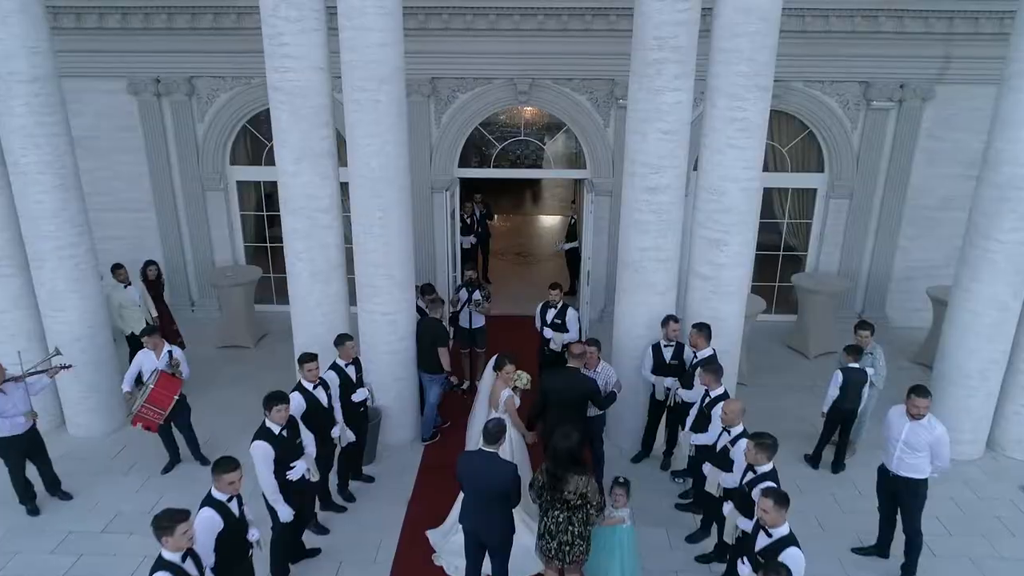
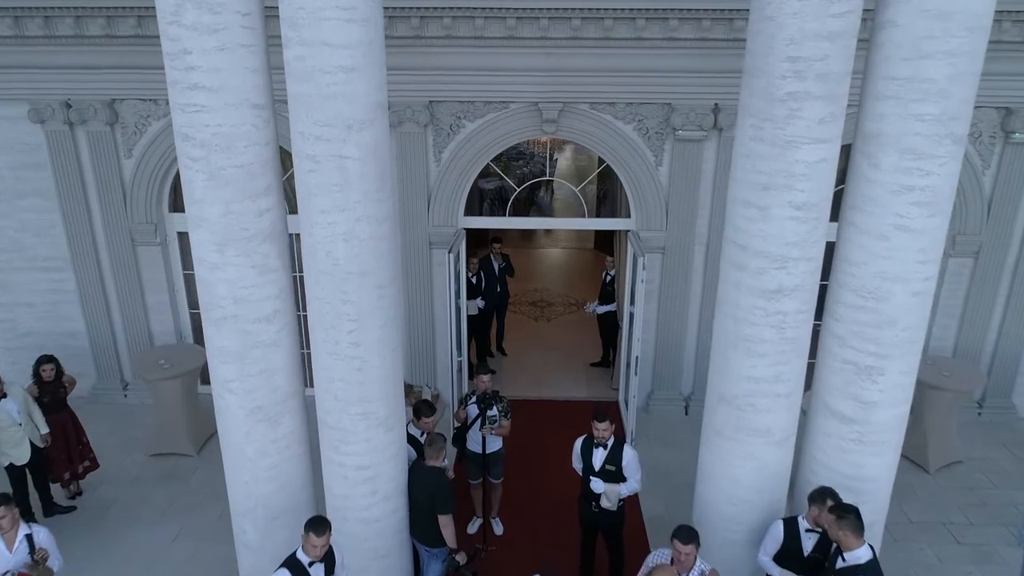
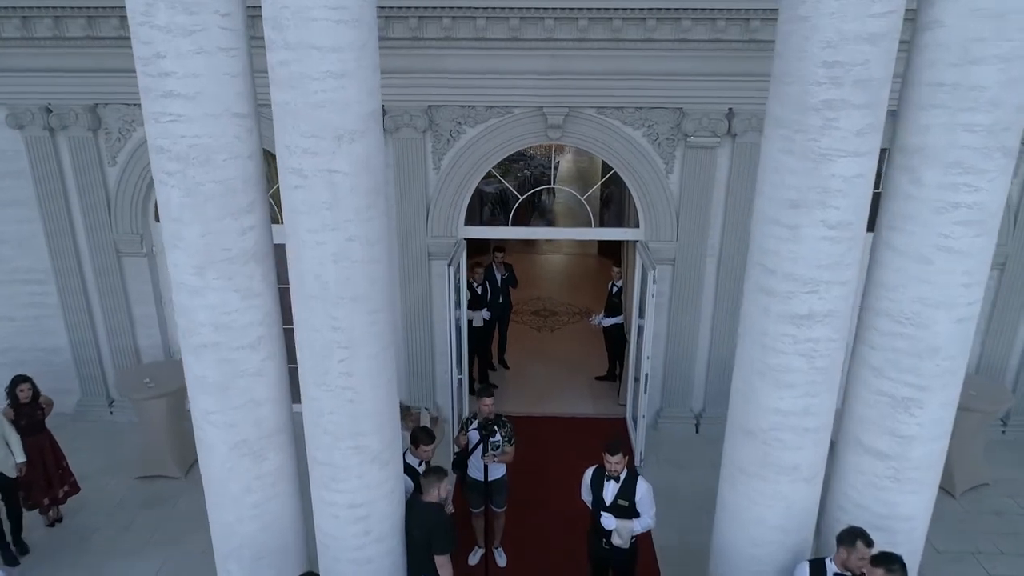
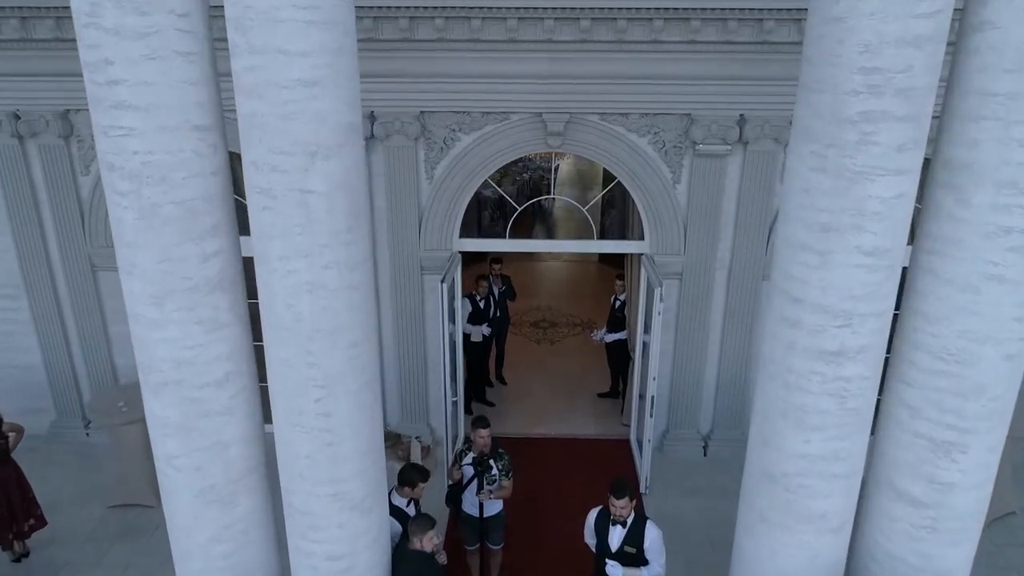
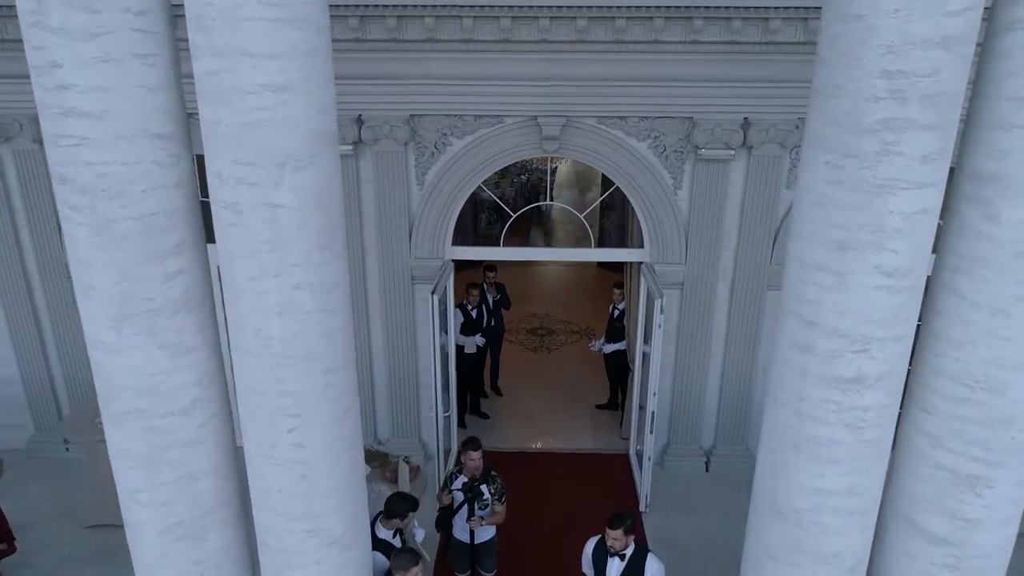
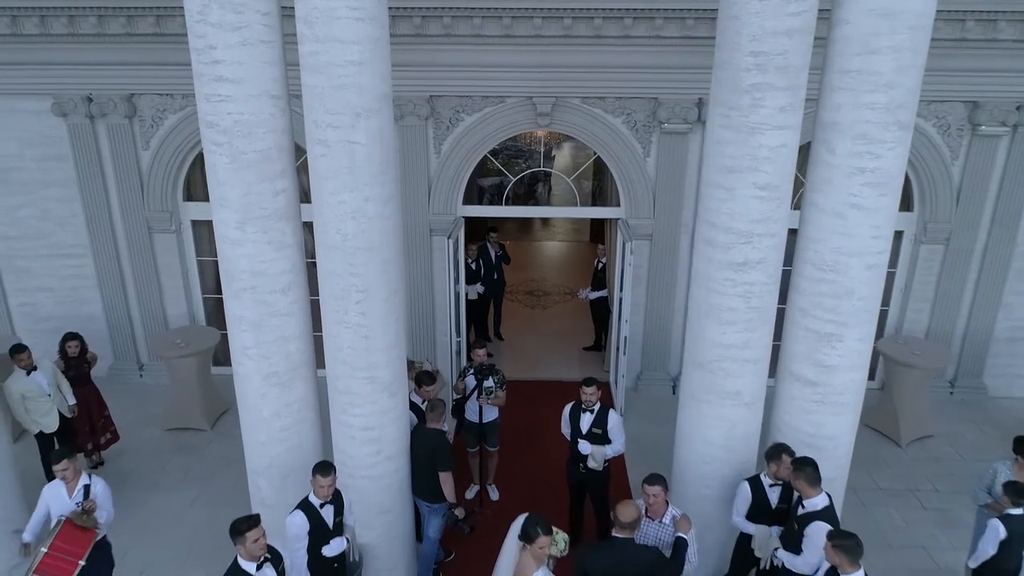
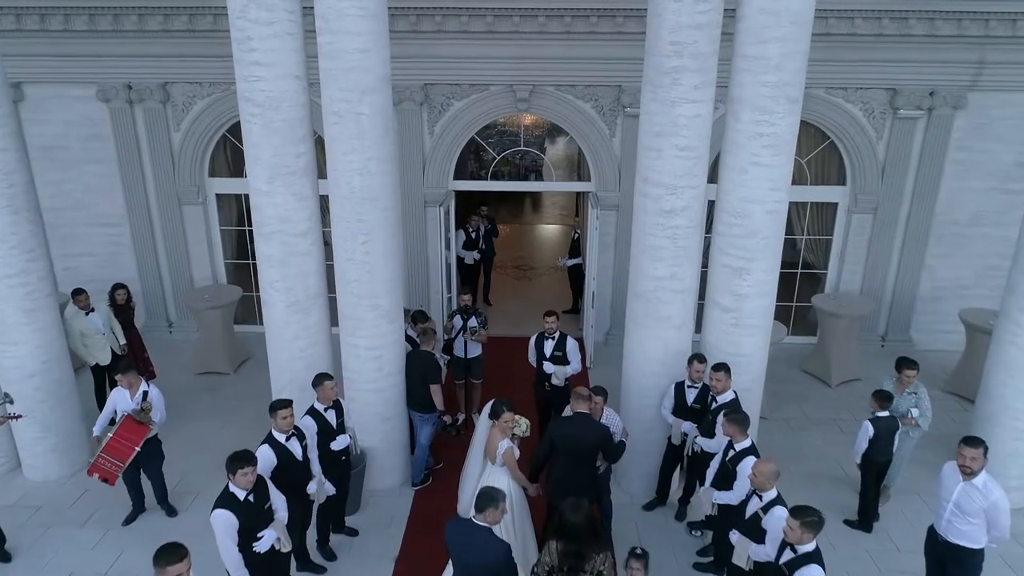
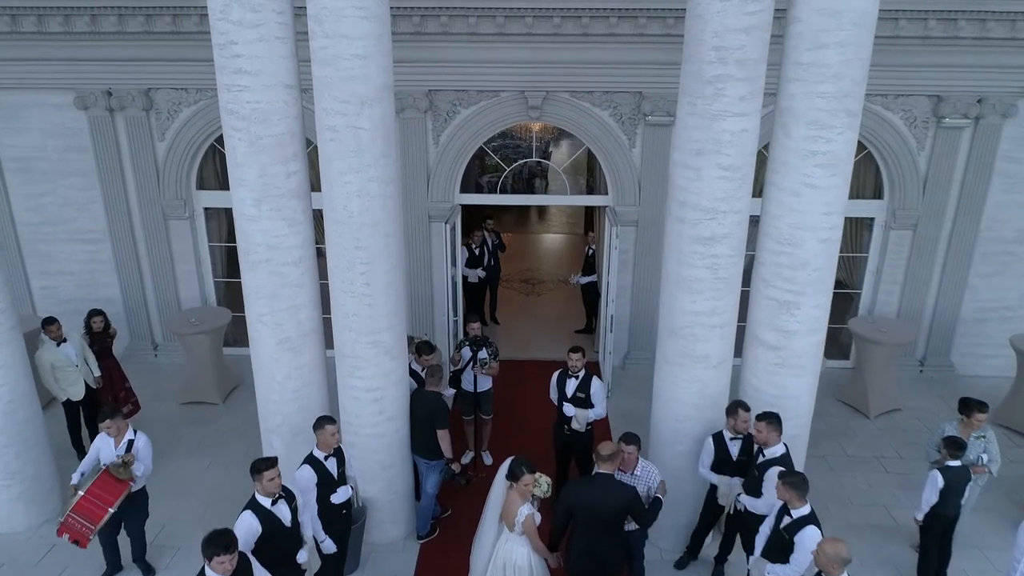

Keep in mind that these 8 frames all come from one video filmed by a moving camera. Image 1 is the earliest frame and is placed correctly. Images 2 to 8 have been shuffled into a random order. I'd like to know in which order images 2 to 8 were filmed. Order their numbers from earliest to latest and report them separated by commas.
7, 8, 6, 2, 3, 4, 5
